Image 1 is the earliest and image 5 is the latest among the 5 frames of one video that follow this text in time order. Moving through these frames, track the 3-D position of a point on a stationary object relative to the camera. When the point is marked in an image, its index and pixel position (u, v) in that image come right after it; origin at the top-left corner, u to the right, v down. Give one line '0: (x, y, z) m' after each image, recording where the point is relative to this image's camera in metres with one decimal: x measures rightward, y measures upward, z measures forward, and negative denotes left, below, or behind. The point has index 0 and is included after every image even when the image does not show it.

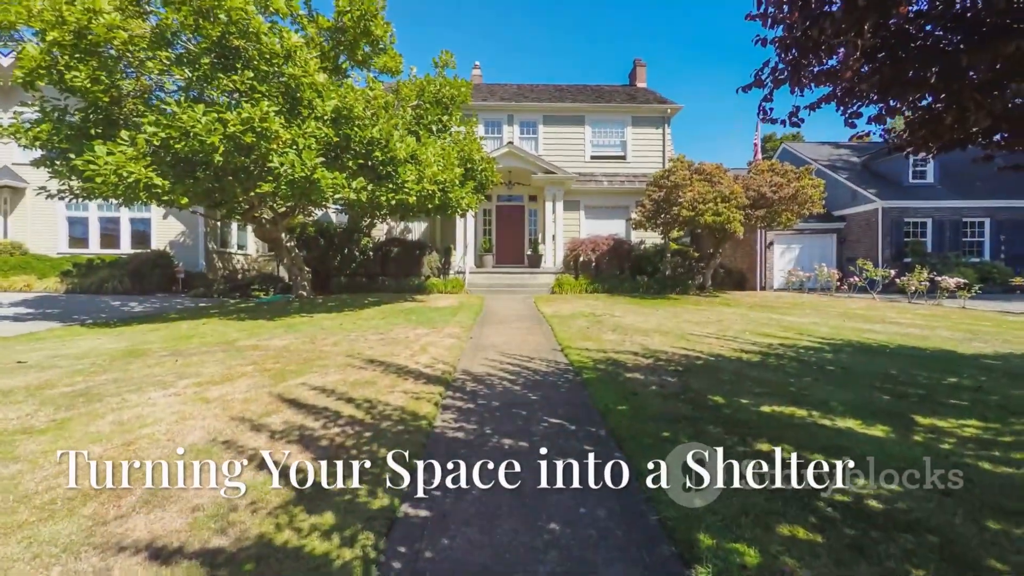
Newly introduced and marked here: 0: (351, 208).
0: (-4.4, +2.2, +12.4) m
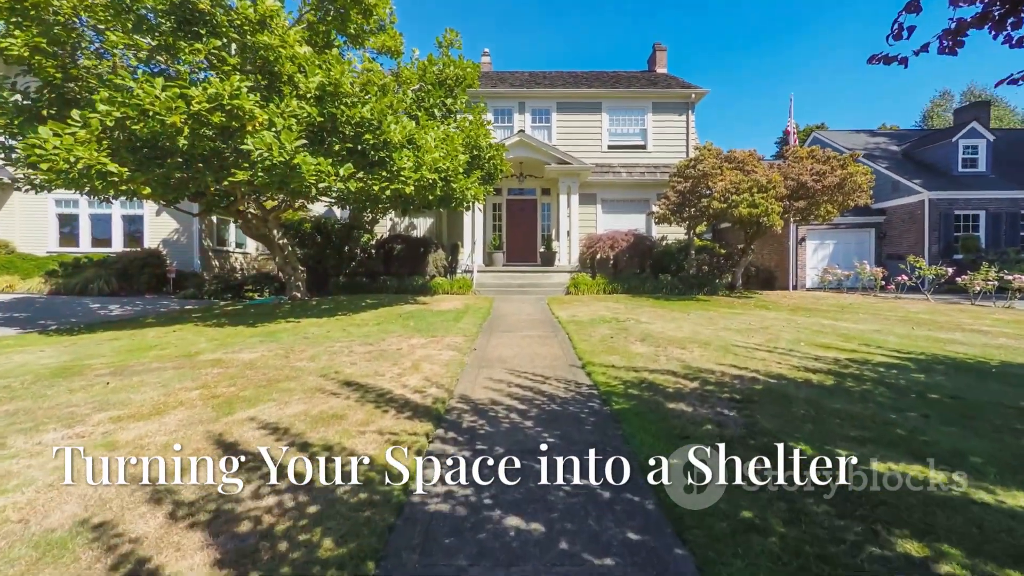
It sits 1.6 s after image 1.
0: (-4.1, +2.2, +11.3) m
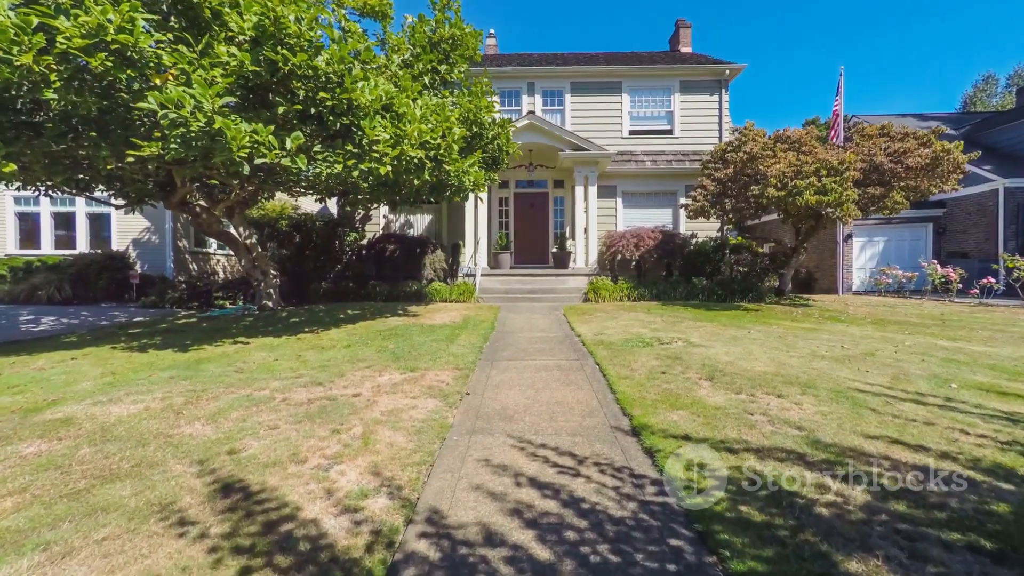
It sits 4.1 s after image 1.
0: (-3.9, +2.0, +9.1) m
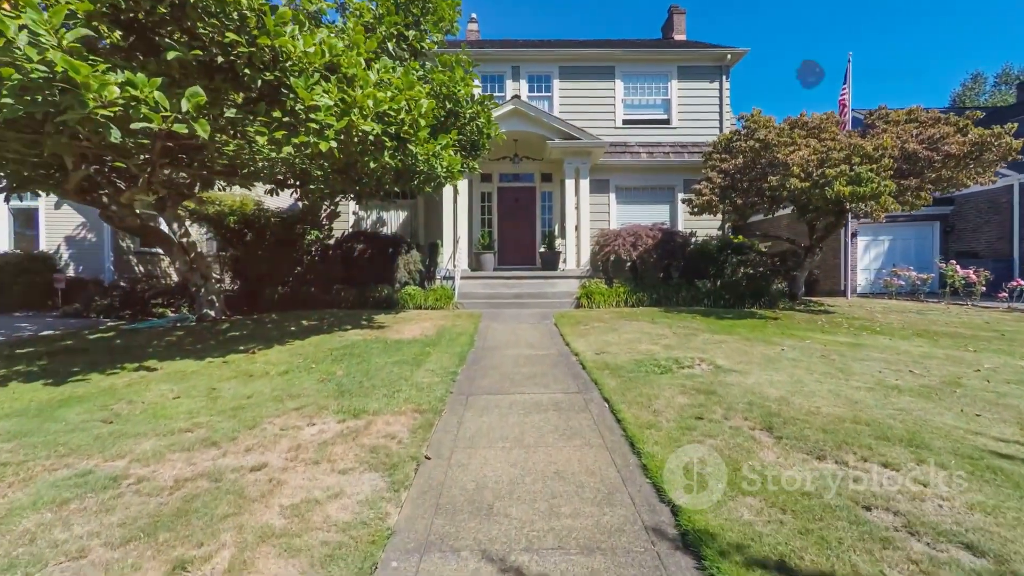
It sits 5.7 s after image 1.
0: (-4.2, +1.9, +7.4) m
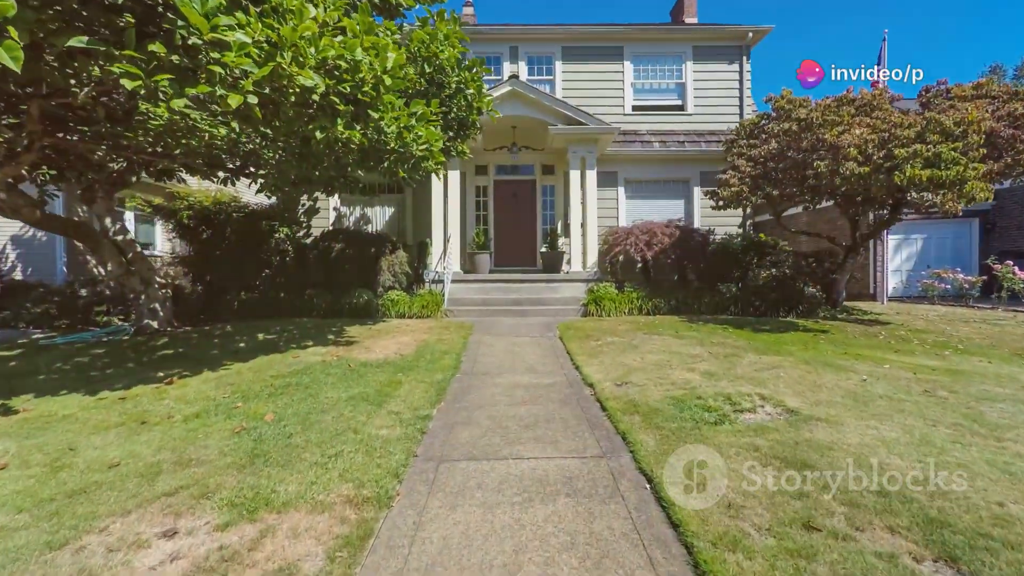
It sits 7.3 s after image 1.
0: (-4.3, +1.7, +5.8) m
